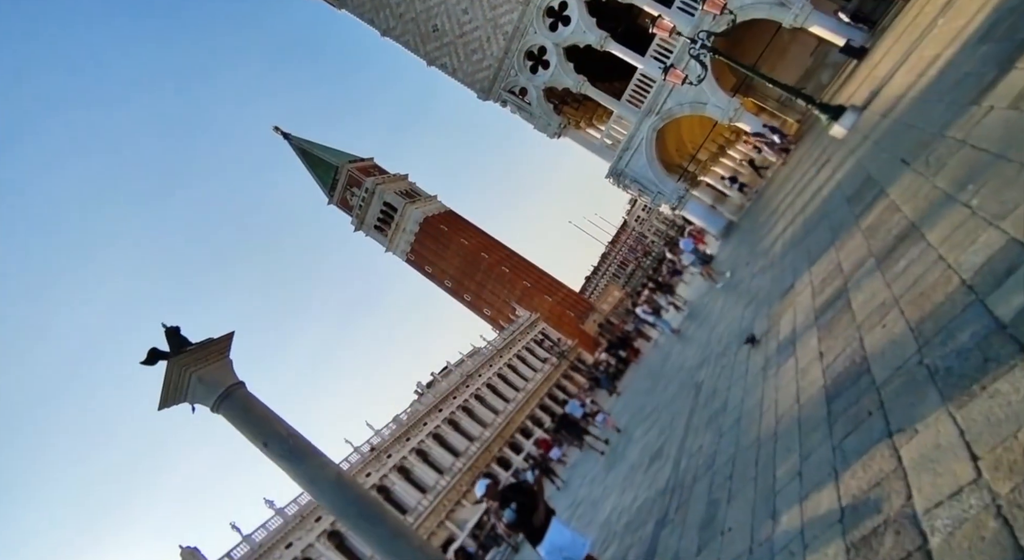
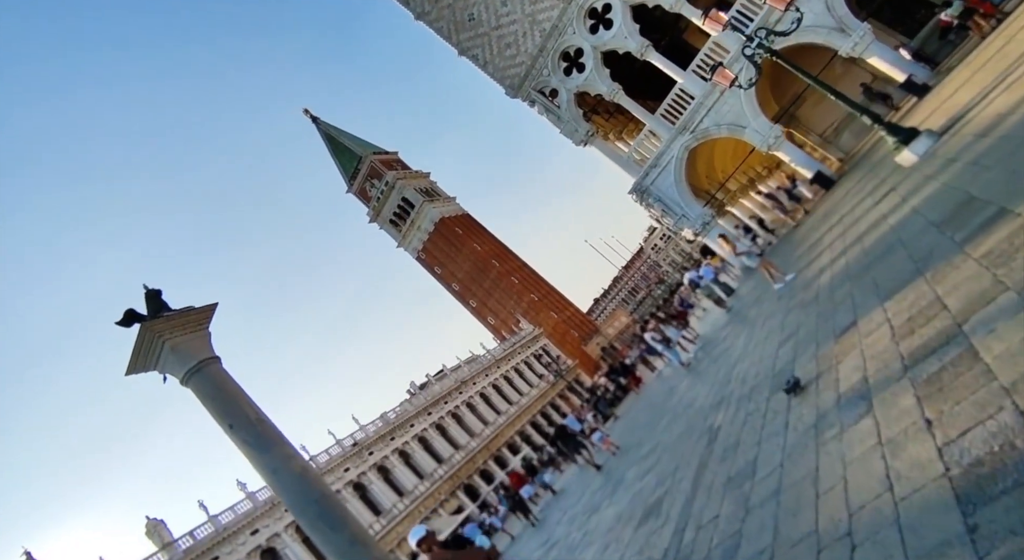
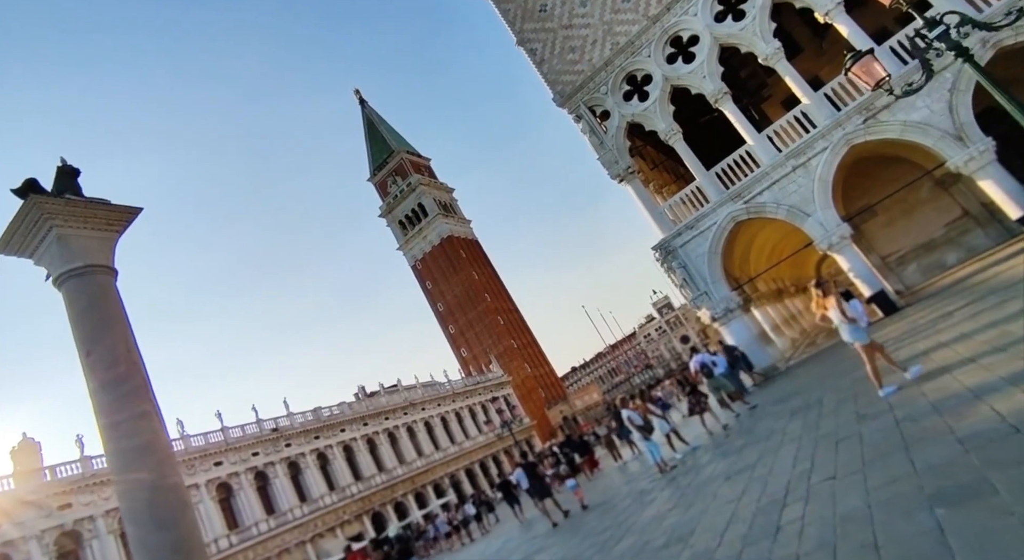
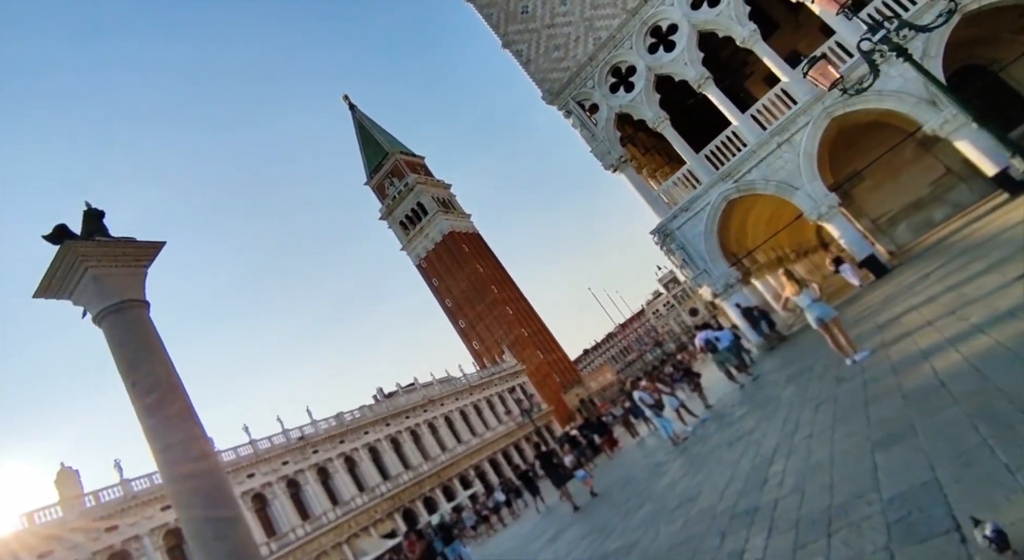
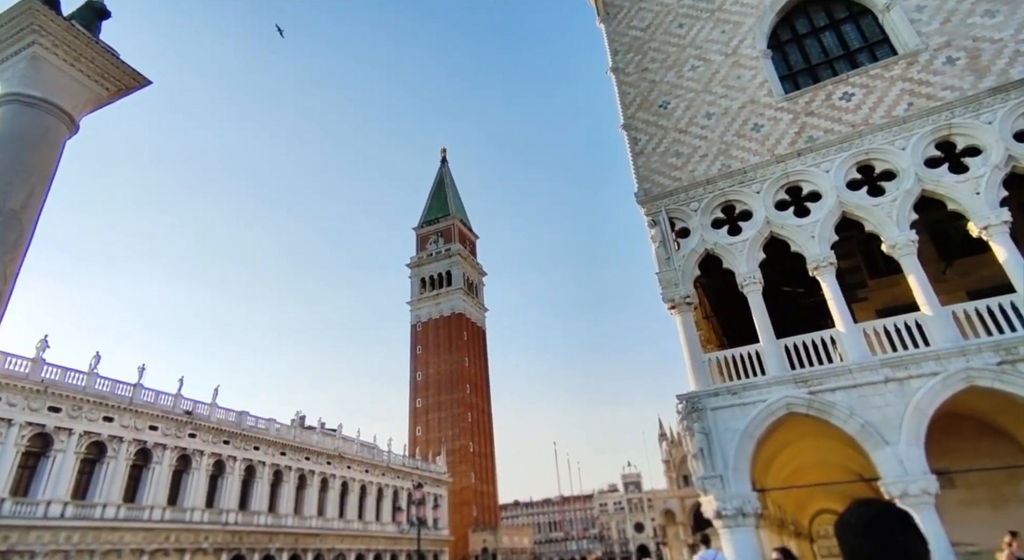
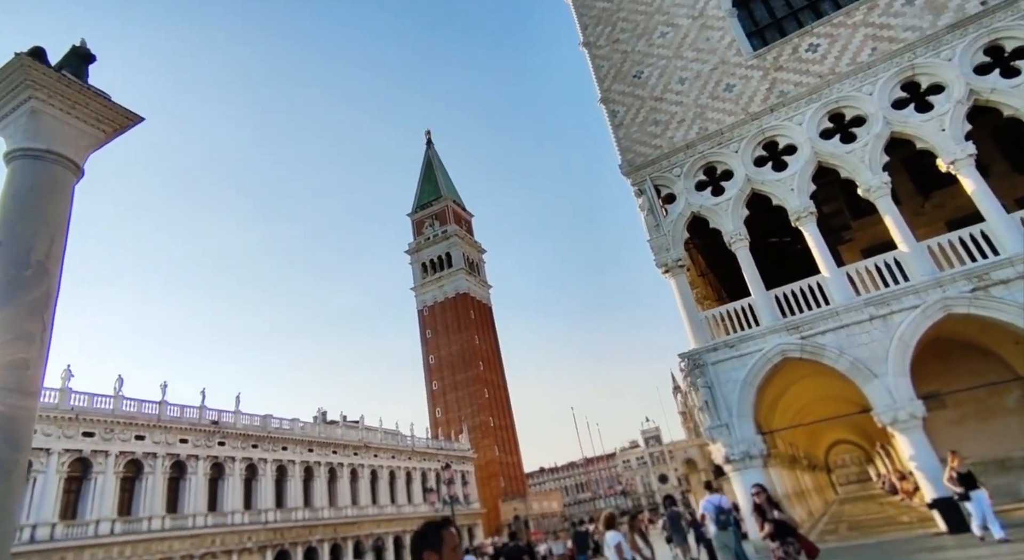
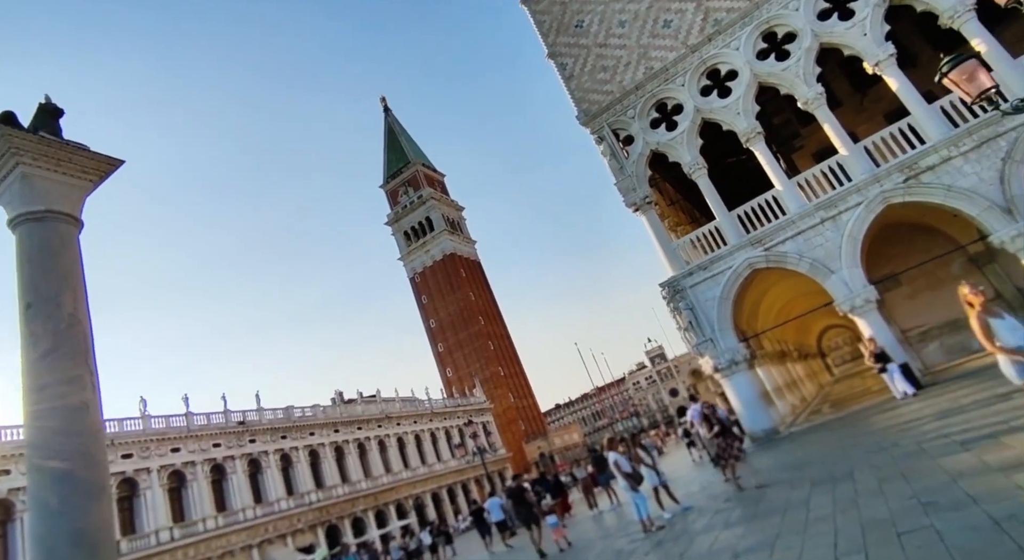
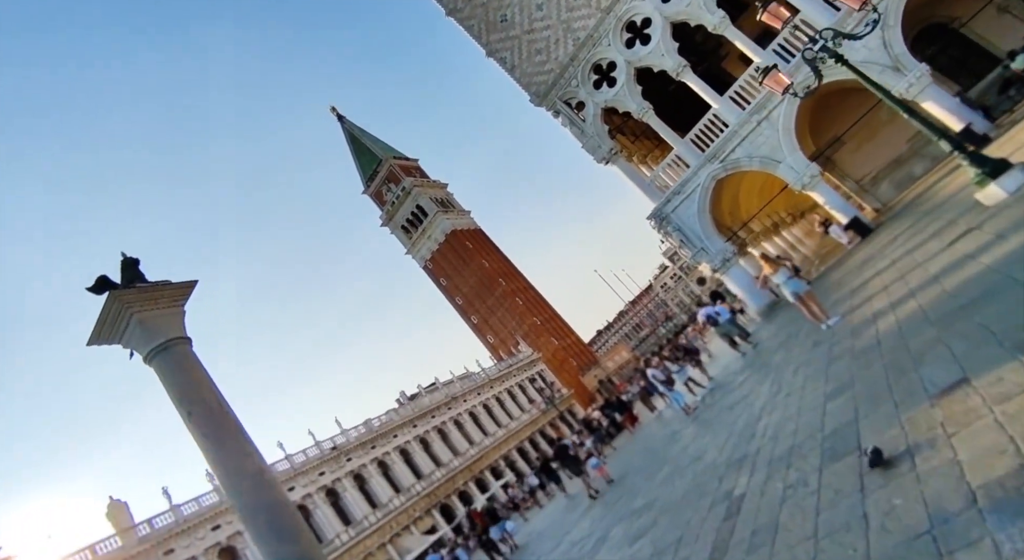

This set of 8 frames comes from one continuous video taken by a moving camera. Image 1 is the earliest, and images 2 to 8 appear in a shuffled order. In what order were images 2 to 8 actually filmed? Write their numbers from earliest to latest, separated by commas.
2, 8, 4, 3, 7, 6, 5
